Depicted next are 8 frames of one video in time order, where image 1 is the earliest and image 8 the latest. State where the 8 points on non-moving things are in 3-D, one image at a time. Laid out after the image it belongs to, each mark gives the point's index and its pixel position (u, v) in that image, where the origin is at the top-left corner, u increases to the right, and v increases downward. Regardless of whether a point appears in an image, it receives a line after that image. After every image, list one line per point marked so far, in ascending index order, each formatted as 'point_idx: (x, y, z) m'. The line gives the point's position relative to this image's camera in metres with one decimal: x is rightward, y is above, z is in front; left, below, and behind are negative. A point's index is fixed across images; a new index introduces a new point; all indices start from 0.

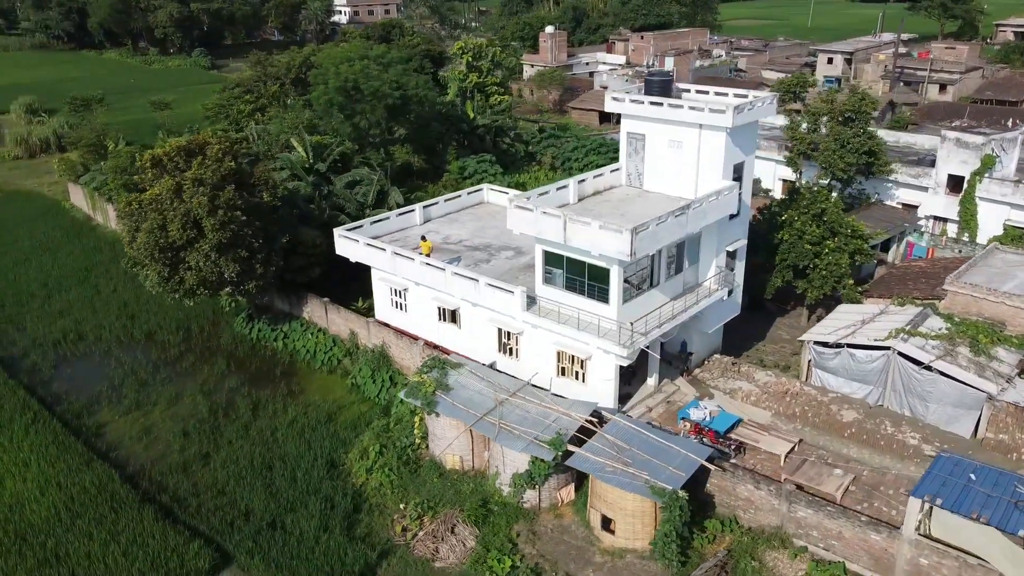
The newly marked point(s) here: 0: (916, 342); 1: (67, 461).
0: (+9.1, -1.2, +18.3) m
1: (-9.6, -3.8, +17.4) m
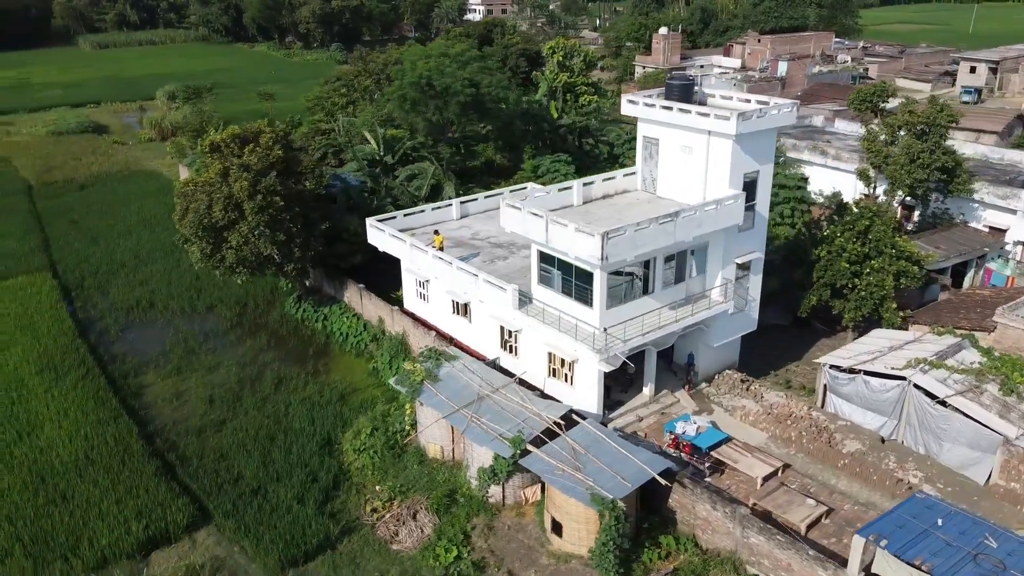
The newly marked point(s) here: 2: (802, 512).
0: (+8.8, -1.8, +16.9) m
1: (-9.8, -3.0, +19.2) m
2: (+5.1, -4.0, +14.4) m
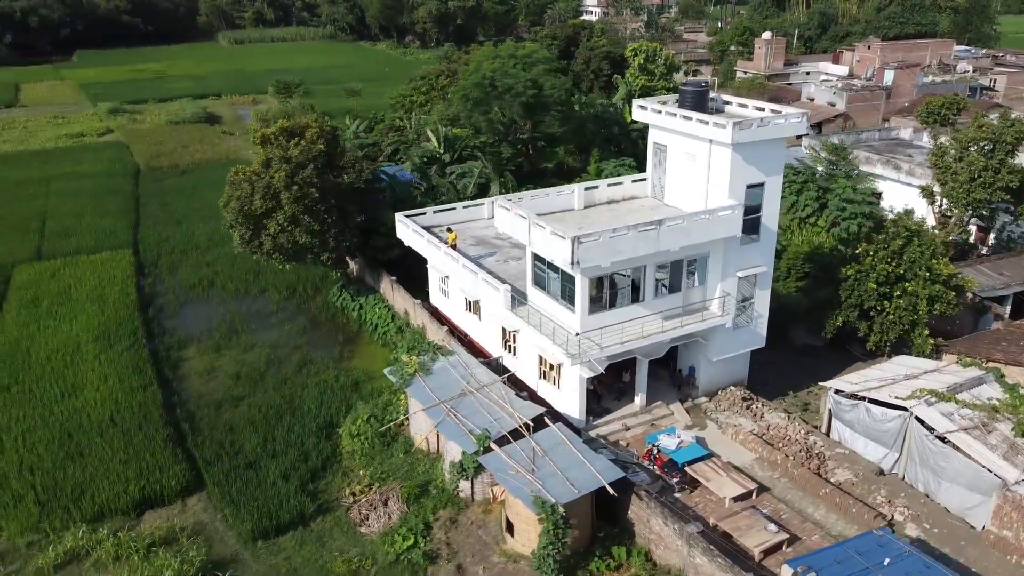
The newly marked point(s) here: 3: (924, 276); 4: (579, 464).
0: (+8.4, -2.3, +15.8) m
1: (-9.8, -2.4, +20.9) m
2: (+4.2, -4.2, +13.8) m
3: (+9.7, +0.3, +19.1) m
4: (+1.2, -3.2, +14.5) m
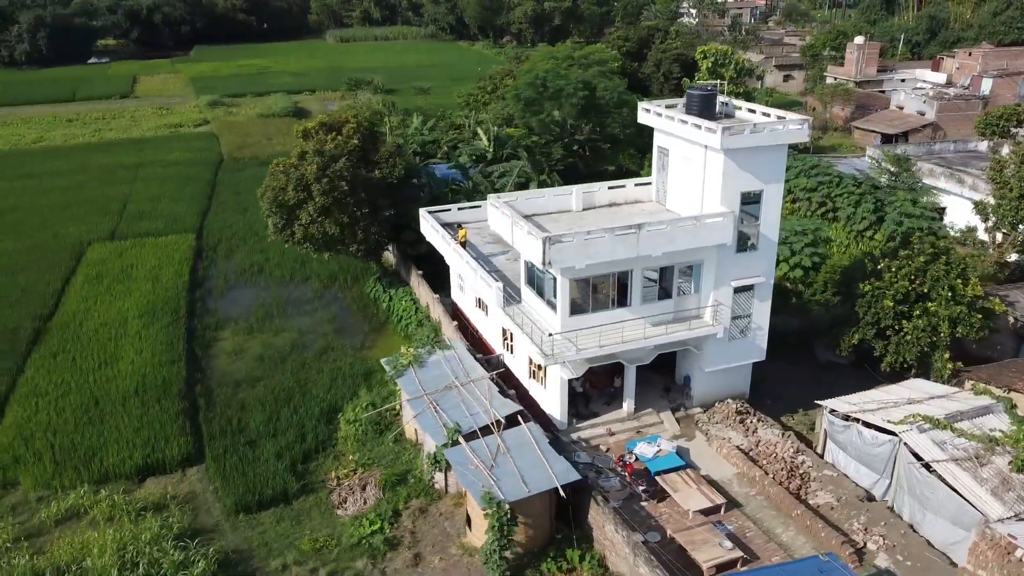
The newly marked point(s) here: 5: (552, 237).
0: (+7.8, -2.7, +14.9) m
1: (-9.6, -1.9, +22.2) m
2: (+3.3, -4.4, +13.5) m
3: (+9.6, -0.2, +18.0) m
4: (+0.5, -3.2, +14.5) m
5: (+0.7, +0.9, +14.8) m
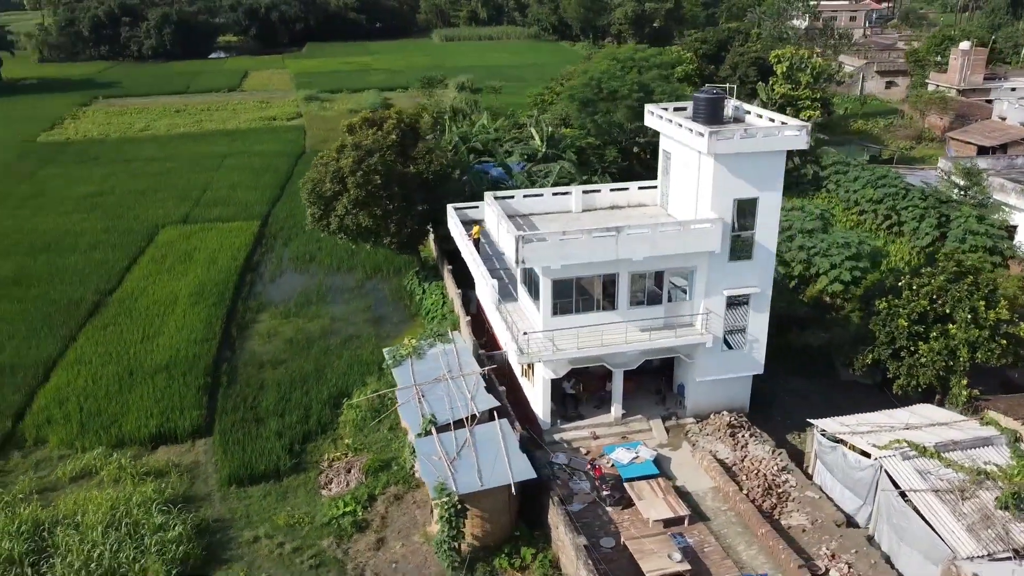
0: (+7.1, -3.1, +14.1) m
1: (-9.1, -1.4, +23.6) m
2: (+2.4, -4.5, +13.3) m
3: (+9.4, -0.6, +16.9) m
4: (-0.2, -3.1, +14.7) m
5: (+0.3, +0.9, +14.8) m
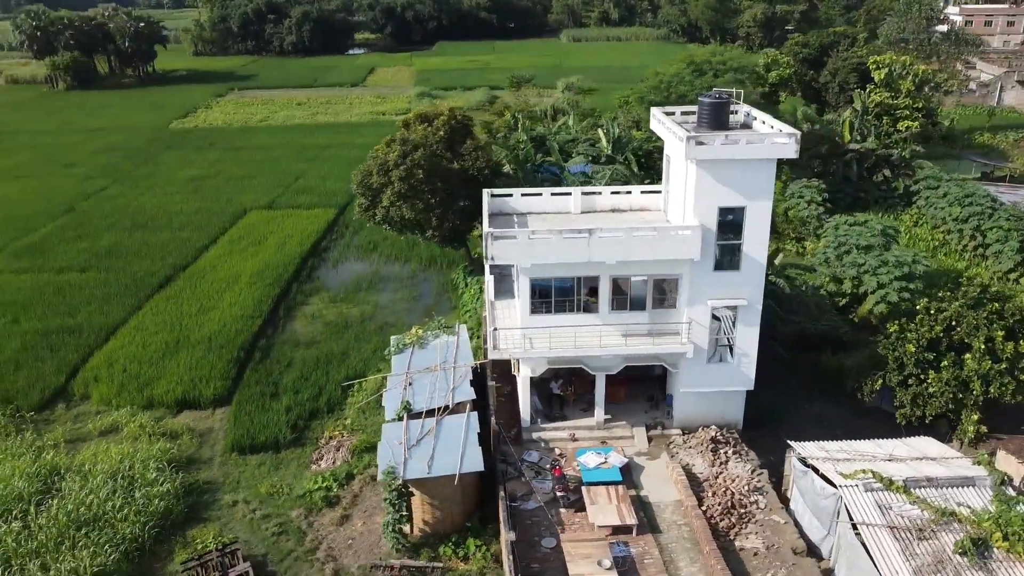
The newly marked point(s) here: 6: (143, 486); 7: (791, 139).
0: (+6.1, -3.4, +13.2) m
1: (-8.3, -0.8, +25.2) m
2: (+1.2, -4.5, +13.2) m
3: (+9.0, -1.2, +15.6) m
4: (-1.1, -3.0, +15.0) m
5: (-0.3, +1.0, +15.1) m
6: (-7.4, -4.0, +16.4) m
7: (+5.0, +2.7, +14.6) m
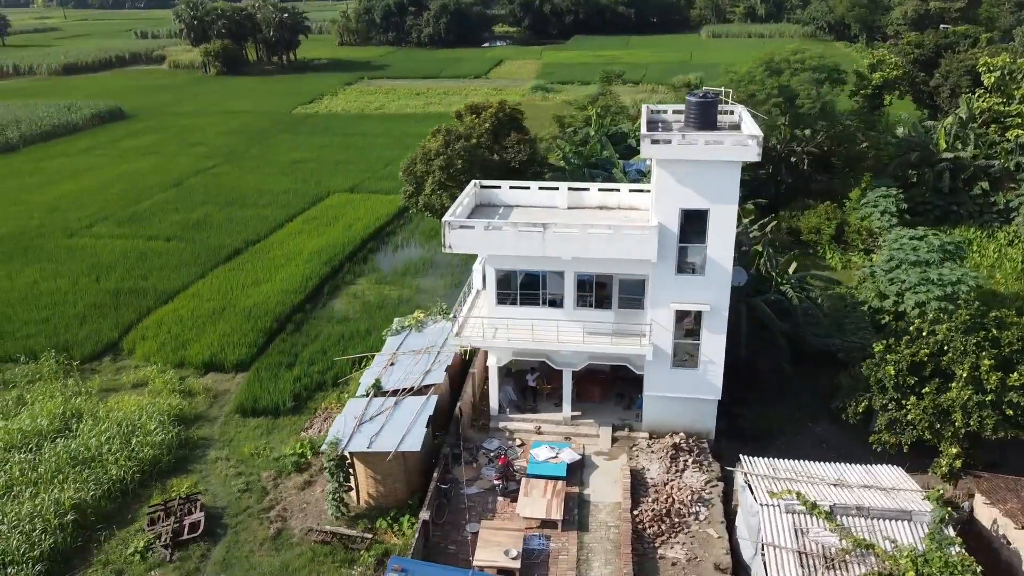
0: (+4.5, -3.6, +12.6) m
1: (-7.3, 0.0, +26.8) m
2: (-0.3, -4.4, +13.4) m
3: (+8.0, -1.6, +14.4) m
4: (-2.1, -2.7, +15.5) m
5: (-1.1, +1.2, +15.4) m
6: (-8.2, -3.2, +18.0) m
7: (+4.2, +2.5, +14.1) m
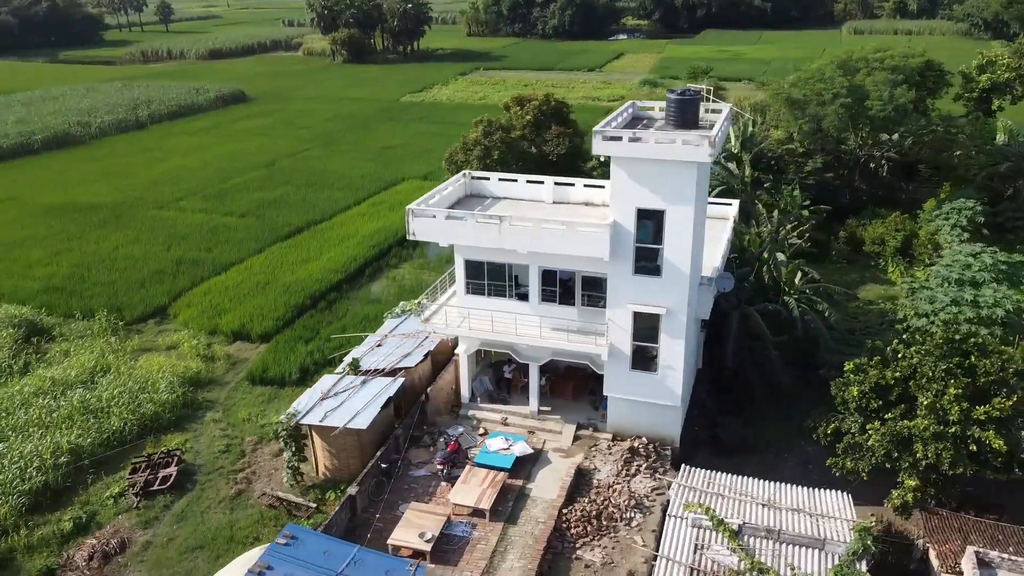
0: (+3.0, -3.7, +12.1) m
1: (-6.1, +0.7, +28.0) m
2: (-1.8, -4.2, +13.7) m
3: (+6.8, -1.9, +13.3) m
4: (-3.1, -2.4, +16.1) m
5: (-1.8, +1.5, +15.8) m
6: (-8.7, -2.5, +19.6) m
7: (+3.2, +2.4, +13.6) m
